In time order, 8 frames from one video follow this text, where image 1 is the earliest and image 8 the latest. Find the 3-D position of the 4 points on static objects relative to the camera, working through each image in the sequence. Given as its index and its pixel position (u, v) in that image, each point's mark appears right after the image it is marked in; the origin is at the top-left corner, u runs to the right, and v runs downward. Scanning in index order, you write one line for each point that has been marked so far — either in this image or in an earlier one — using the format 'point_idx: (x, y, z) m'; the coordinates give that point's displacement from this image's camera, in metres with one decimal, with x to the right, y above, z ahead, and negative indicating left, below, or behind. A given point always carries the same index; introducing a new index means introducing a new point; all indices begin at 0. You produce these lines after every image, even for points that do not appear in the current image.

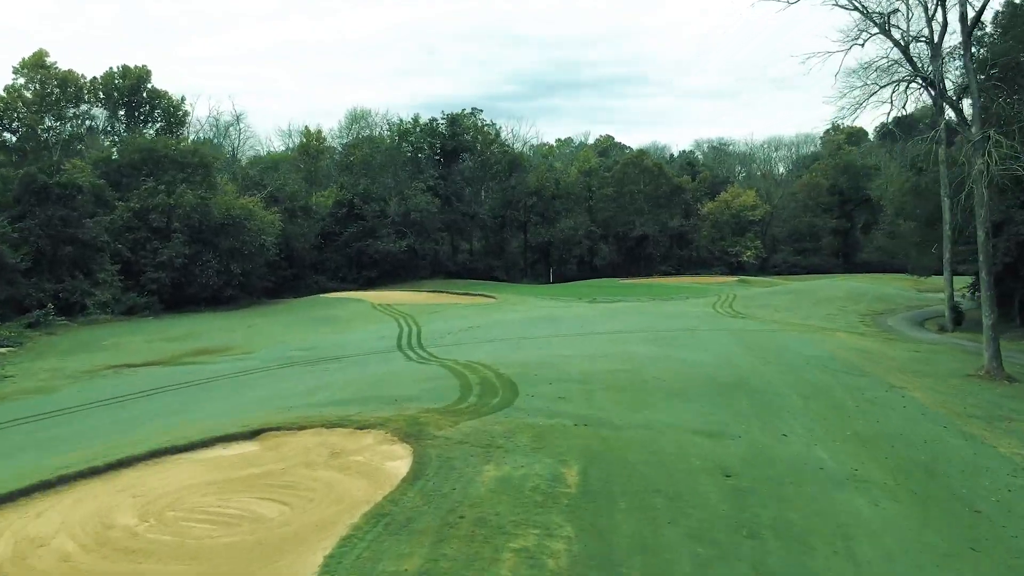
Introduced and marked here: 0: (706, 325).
0: (+3.5, -0.7, +20.1) m
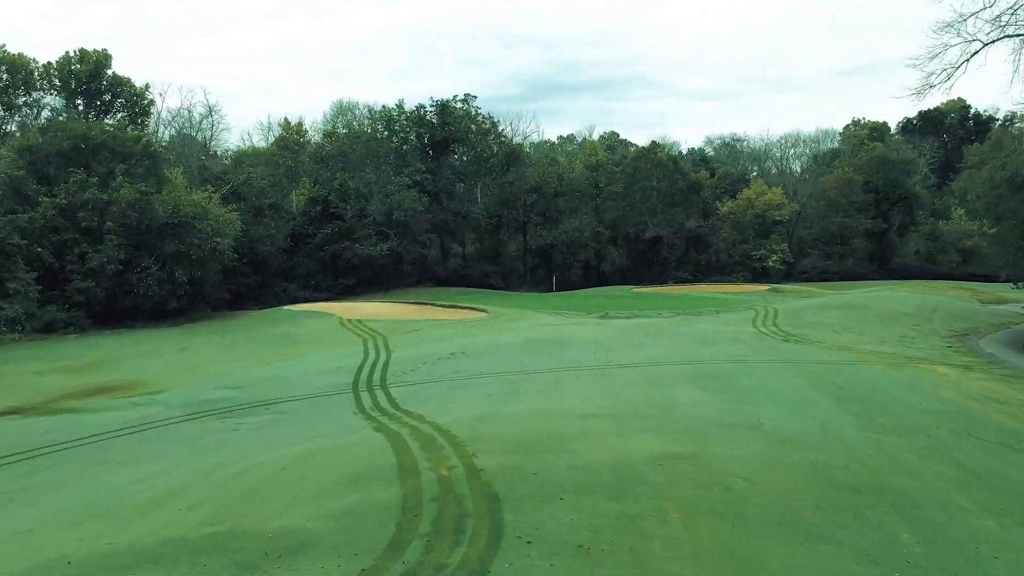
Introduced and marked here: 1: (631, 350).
0: (+3.4, -0.9, +15.6) m
1: (+1.8, -0.9, +16.5) m
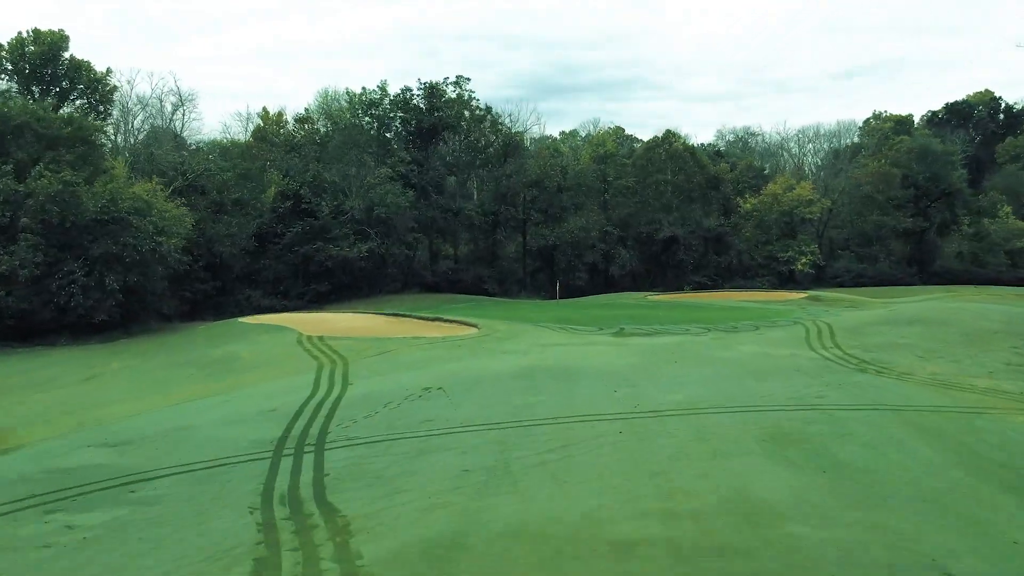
0: (+3.3, -1.1, +11.5) m
1: (+1.7, -1.1, +12.4) m
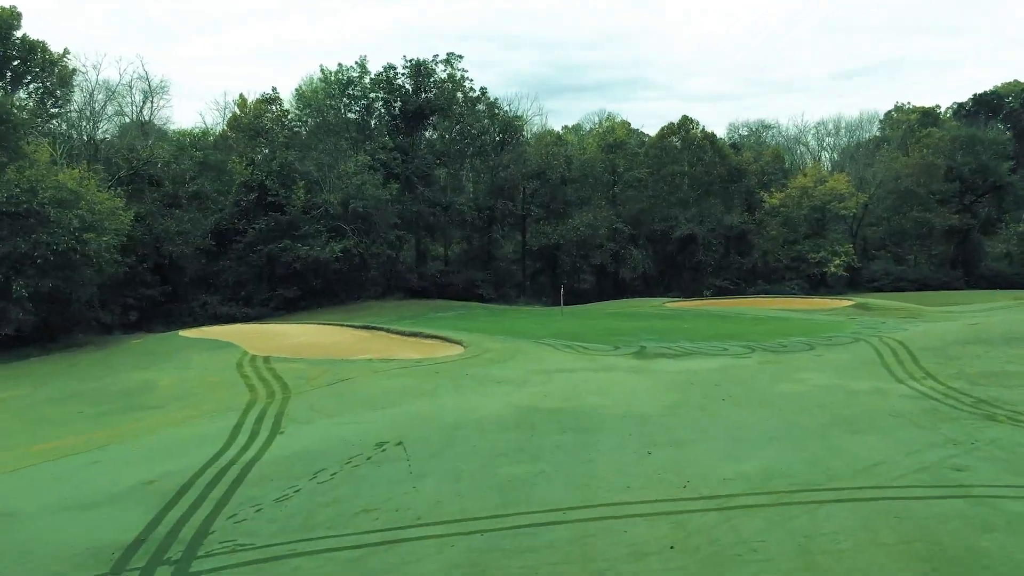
0: (+3.3, -1.2, +7.8) m
1: (+1.6, -1.2, +8.6) m
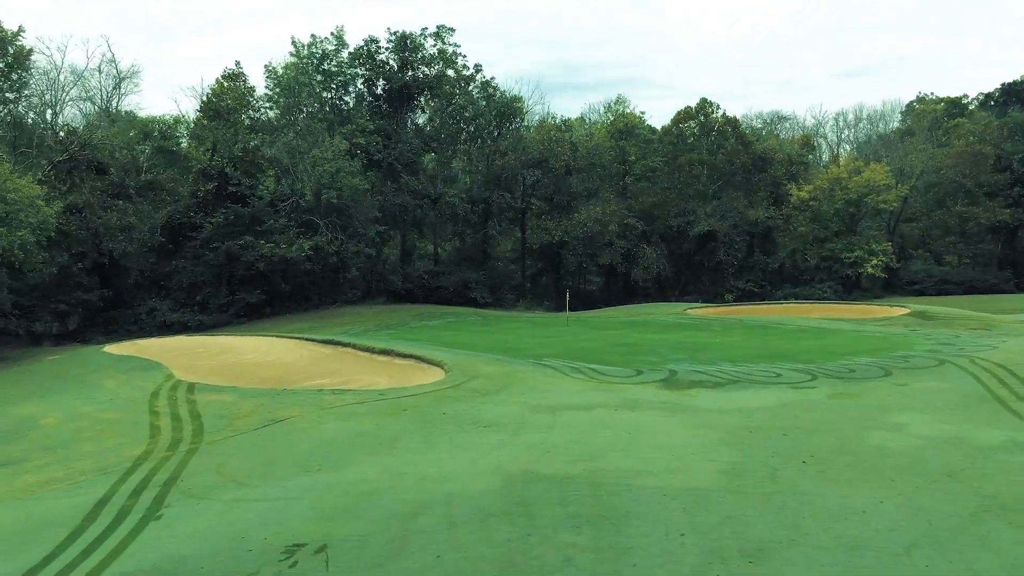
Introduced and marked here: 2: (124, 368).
0: (+3.2, -1.3, +4.5) m
1: (+1.5, -1.3, +5.4) m
2: (-4.7, -1.0, +13.6) m
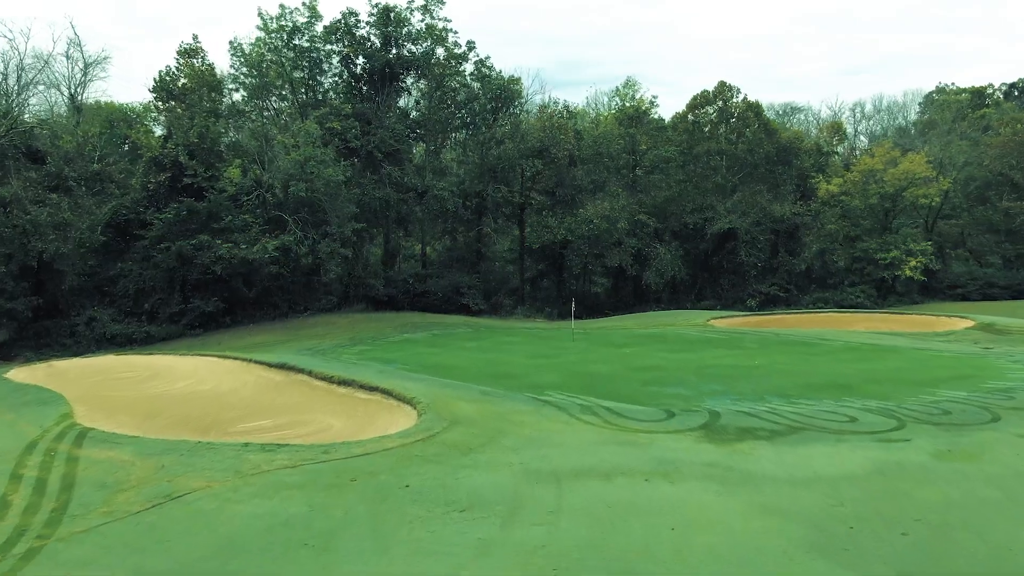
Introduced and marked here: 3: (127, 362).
0: (+3.1, -1.5, +1.7) m
1: (+1.5, -1.5, +2.6) m
2: (-4.8, -1.1, +10.8) m
3: (-4.7, -0.9, +13.8) m
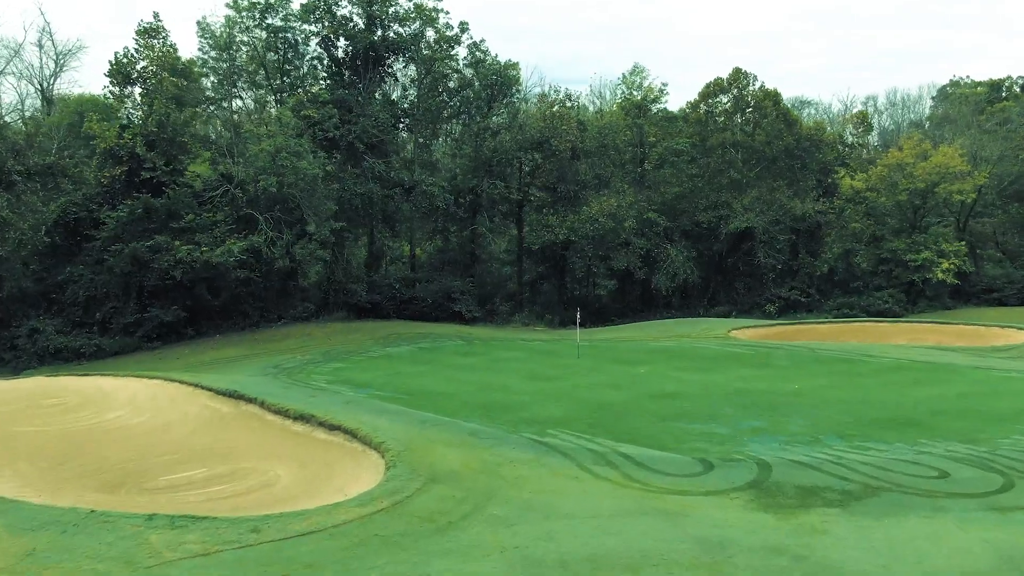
0: (+3.1, -1.6, -0.3) m
1: (+1.4, -1.6, +0.5) m
2: (-4.8, -1.2, +8.8) m
3: (-4.8, -1.0, +11.8) m
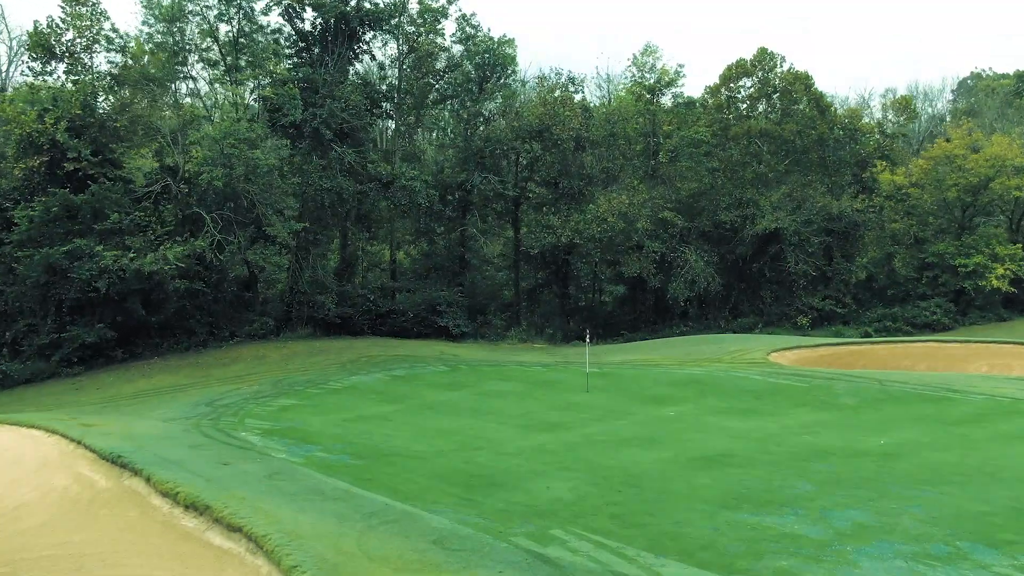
0: (+3.0, -1.8, -3.1) m
1: (+1.4, -1.8, -2.2) m
2: (-4.9, -1.4, +6.1) m
3: (-4.9, -1.2, +9.0) m
